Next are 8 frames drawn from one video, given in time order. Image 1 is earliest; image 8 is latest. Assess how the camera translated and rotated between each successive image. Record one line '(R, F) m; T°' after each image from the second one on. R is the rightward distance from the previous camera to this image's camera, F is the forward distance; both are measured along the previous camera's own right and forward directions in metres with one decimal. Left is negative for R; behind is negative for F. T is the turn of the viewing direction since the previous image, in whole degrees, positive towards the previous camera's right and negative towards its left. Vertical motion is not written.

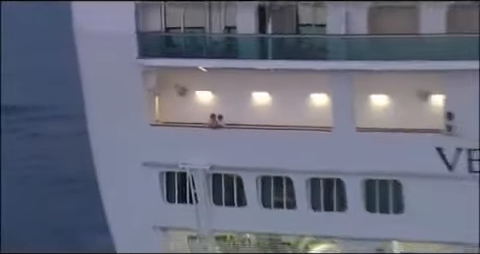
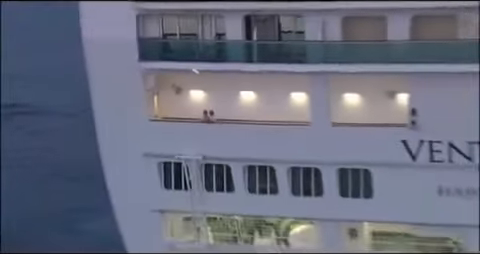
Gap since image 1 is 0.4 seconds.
(+0.9, -1.3) m; -4°
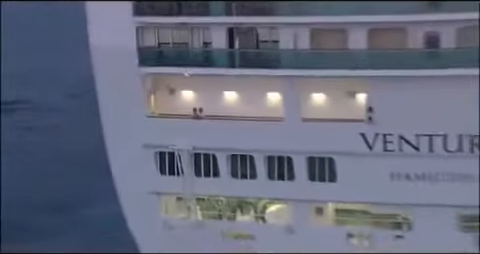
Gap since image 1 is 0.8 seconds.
(0.0, -2.0) m; +1°
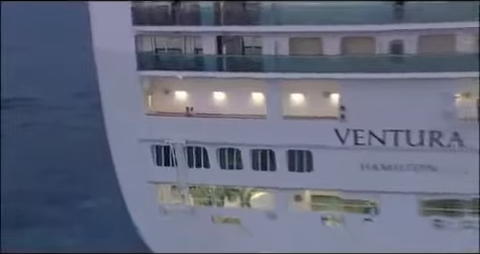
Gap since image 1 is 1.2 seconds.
(0.0, -1.6) m; +1°
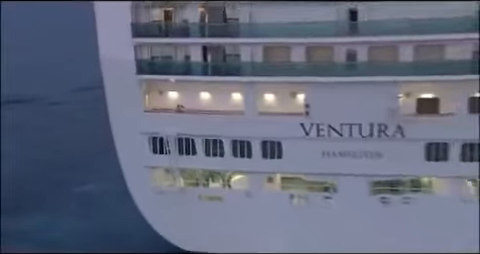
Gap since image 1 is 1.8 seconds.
(+0.2, -2.9) m; 0°
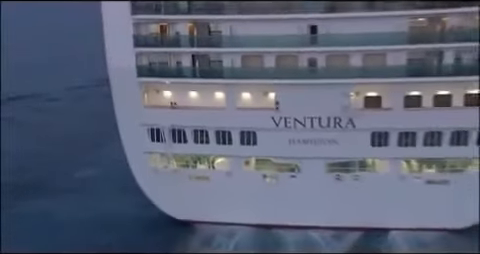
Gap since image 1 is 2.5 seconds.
(+0.1, -3.9) m; +1°
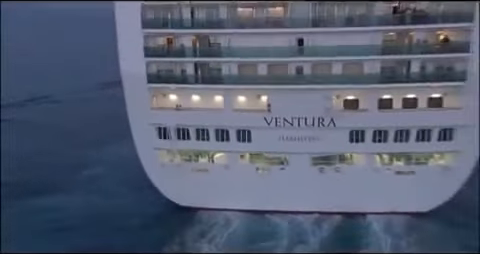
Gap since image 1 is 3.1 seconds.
(0.0, -3.2) m; 0°
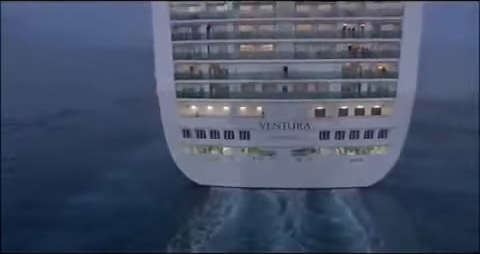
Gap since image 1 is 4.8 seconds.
(-0.2, -9.8) m; 0°
